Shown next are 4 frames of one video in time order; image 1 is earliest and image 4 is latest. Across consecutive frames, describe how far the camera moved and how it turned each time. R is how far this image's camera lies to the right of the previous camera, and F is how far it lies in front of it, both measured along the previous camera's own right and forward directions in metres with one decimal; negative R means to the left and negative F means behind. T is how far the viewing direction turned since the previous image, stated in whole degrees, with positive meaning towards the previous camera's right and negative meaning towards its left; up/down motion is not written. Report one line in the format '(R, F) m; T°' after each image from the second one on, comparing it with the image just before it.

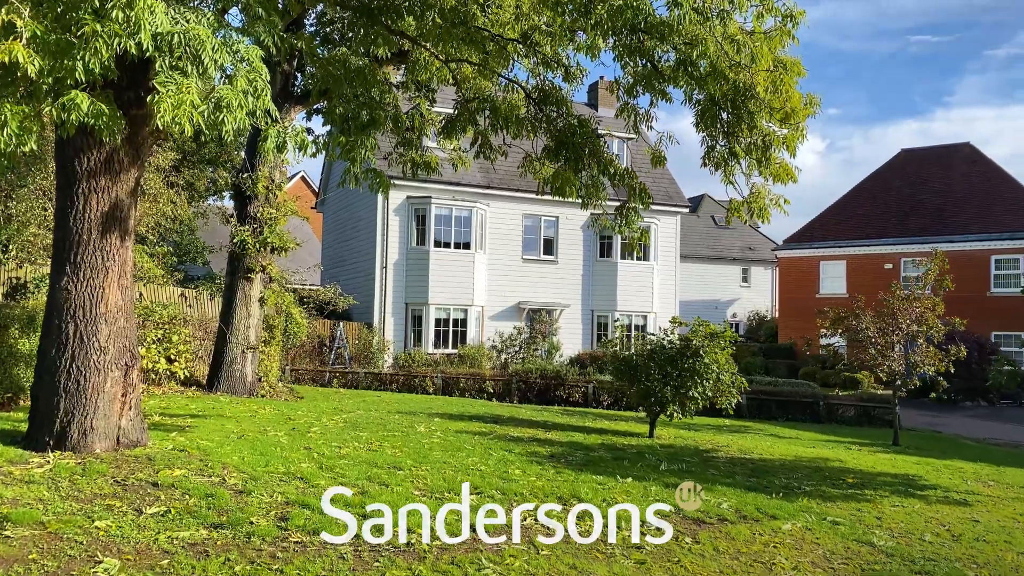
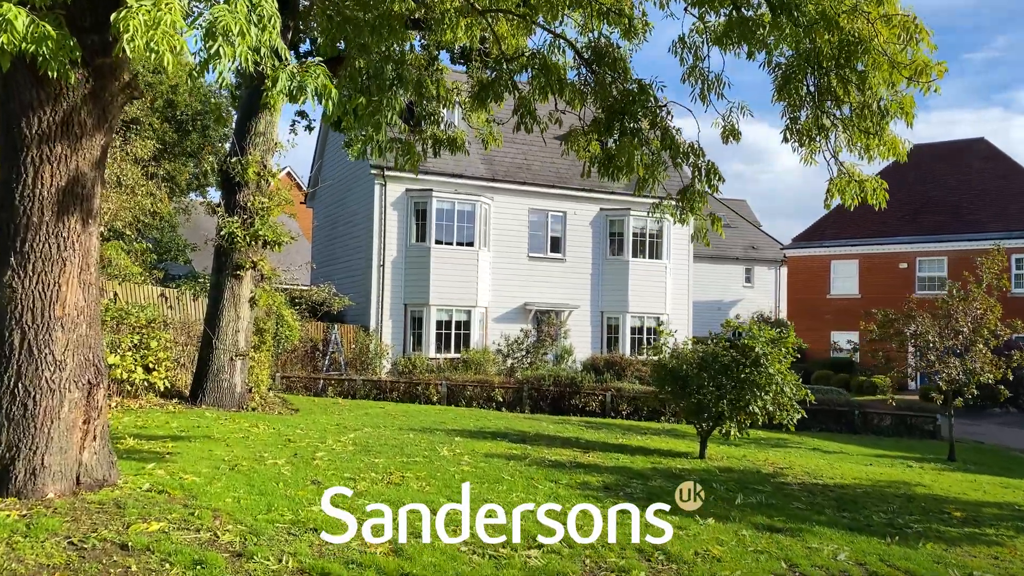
(-0.6, +1.5) m; +1°
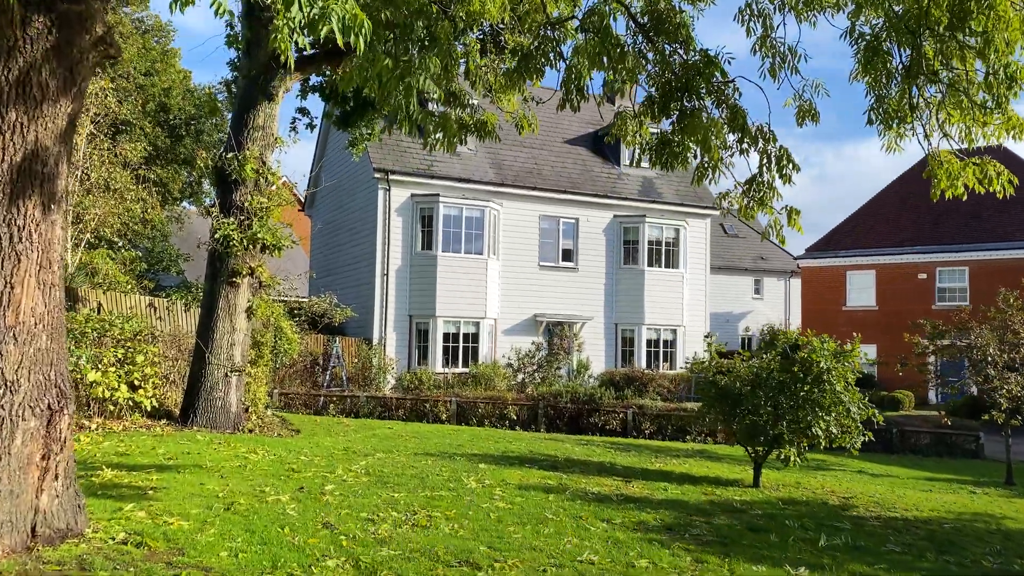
(-0.4, +1.1) m; 0°
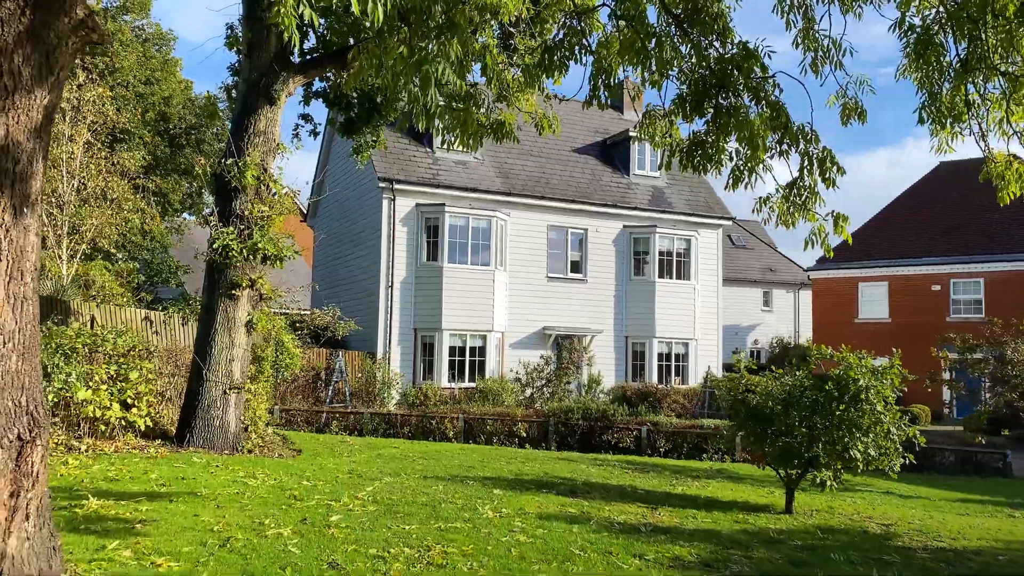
(-0.2, +0.5) m; 0°
